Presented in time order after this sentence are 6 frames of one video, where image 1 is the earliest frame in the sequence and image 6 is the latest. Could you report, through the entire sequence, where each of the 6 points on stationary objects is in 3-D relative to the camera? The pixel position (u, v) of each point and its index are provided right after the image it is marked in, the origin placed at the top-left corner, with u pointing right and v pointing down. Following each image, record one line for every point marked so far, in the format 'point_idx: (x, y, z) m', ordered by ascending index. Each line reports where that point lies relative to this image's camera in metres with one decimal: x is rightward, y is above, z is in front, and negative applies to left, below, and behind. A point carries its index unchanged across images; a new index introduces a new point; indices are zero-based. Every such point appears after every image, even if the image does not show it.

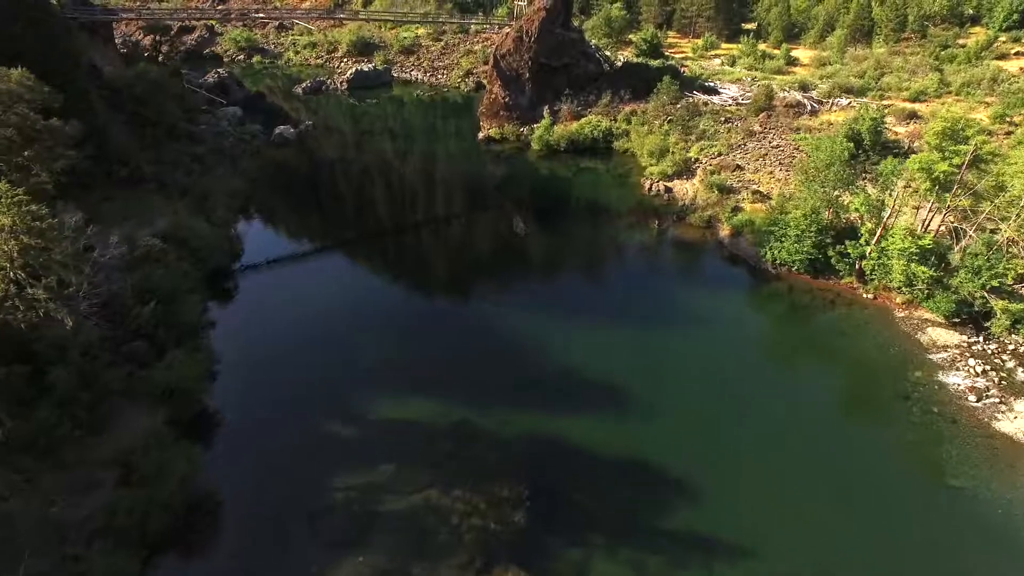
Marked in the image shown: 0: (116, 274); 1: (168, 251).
0: (-9.4, +0.3, +15.1) m
1: (-9.8, +1.0, +18.1) m
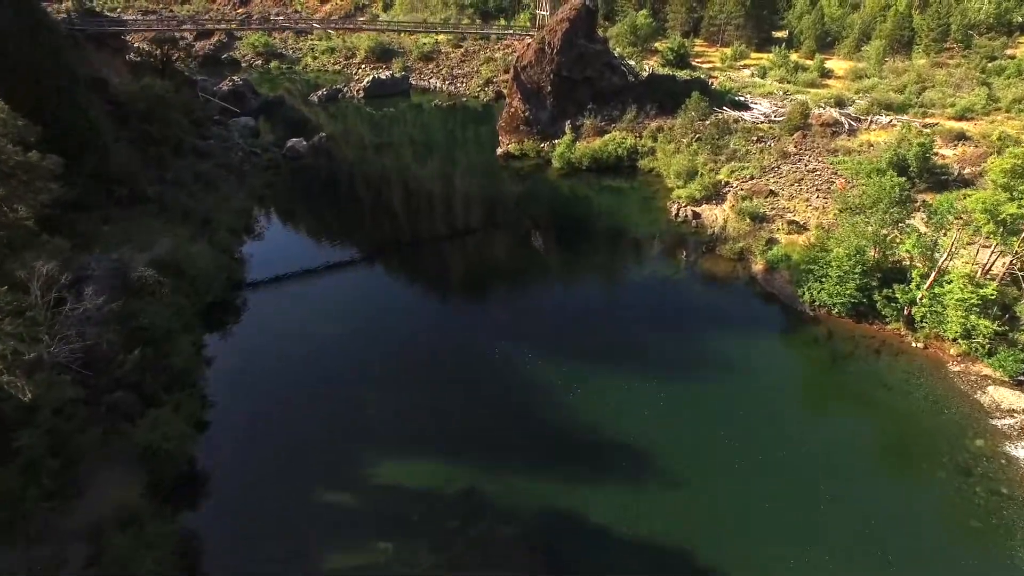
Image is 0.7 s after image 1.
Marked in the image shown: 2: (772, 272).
0: (-9.1, -0.6, +14.1) m
1: (-9.3, +0.1, +17.0) m
2: (+7.9, +0.5, +19.5) m
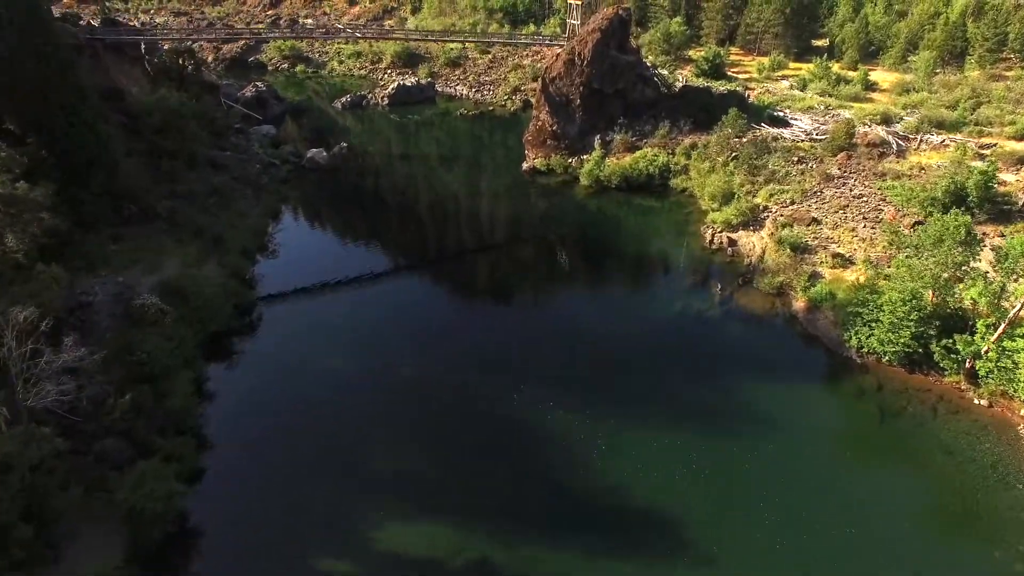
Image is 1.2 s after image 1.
0: (-8.7, -1.4, +13.2) m
1: (-8.8, -0.6, +16.2) m
2: (+8.5, -0.6, +18.0) m
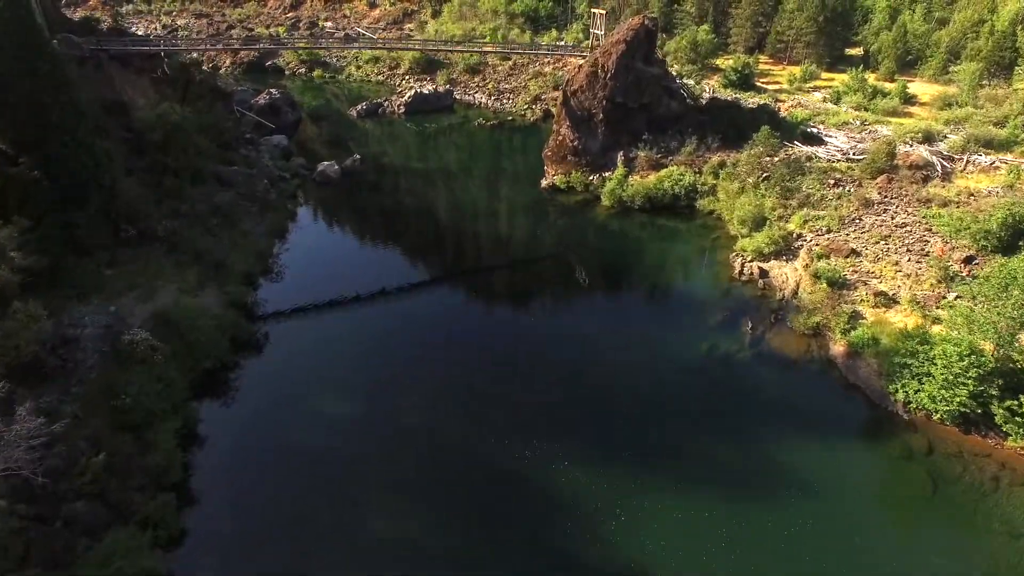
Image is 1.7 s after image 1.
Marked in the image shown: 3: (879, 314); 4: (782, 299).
0: (-8.5, -2.2, +12.2) m
1: (-8.5, -1.4, +15.2) m
2: (+8.9, -1.8, +16.5) m
3: (+10.0, -0.7, +17.4) m
4: (+8.3, -0.3, +19.5) m
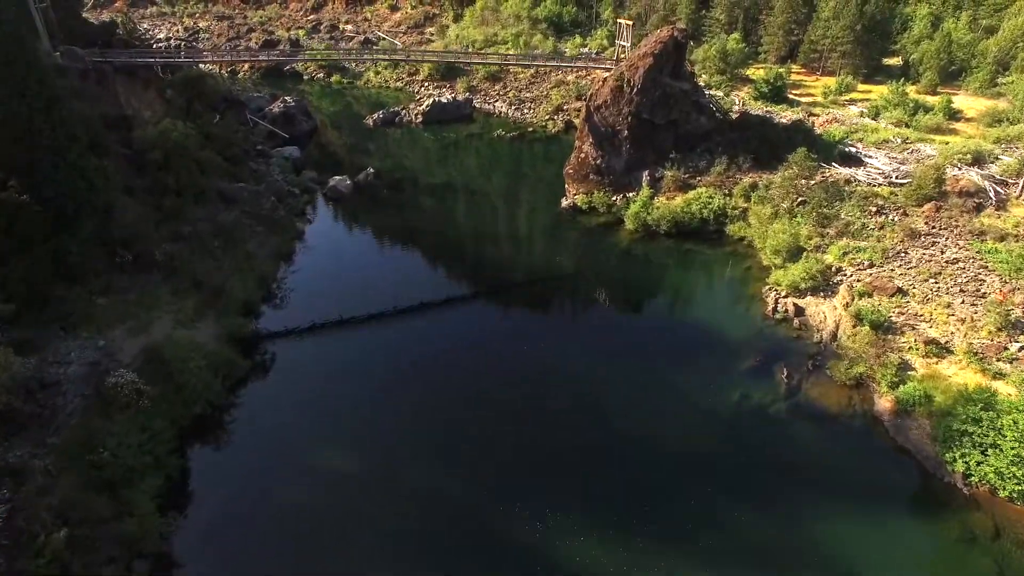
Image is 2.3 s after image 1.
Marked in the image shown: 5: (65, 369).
0: (-8.3, -3.1, +11.2) m
1: (-8.2, -2.3, +14.1) m
2: (+9.2, -2.9, +14.9) m
3: (+10.4, -1.9, +15.8) m
4: (+8.7, -1.5, +17.9) m
5: (-10.3, -1.9, +14.6) m
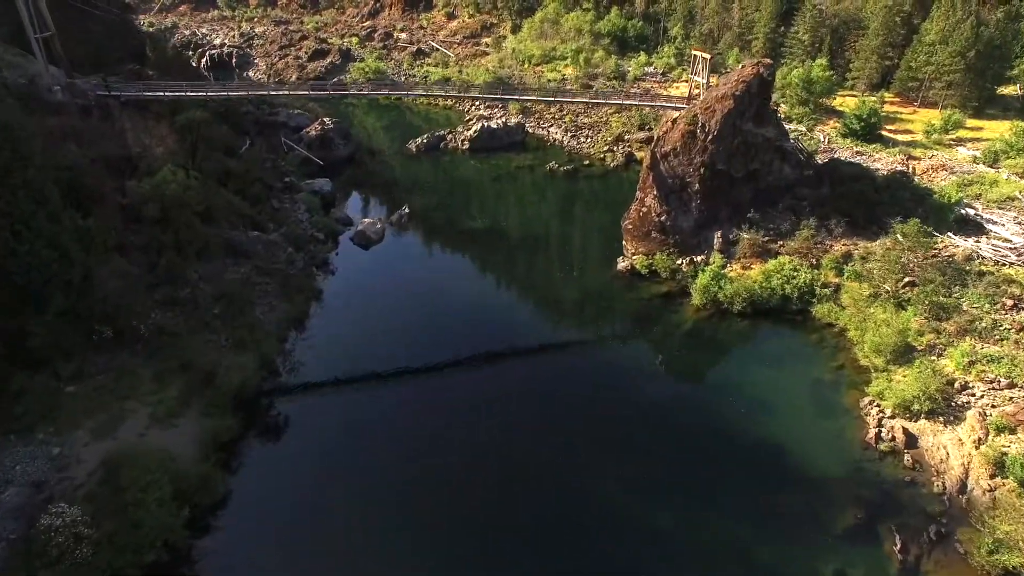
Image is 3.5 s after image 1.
0: (-8.0, -5.2, +8.5) m
1: (-7.7, -4.4, +11.4) m
2: (+9.7, -5.9, +10.8) m
3: (+11.0, -4.9, +11.6) m
4: (+9.4, -4.4, +13.8) m
5: (-9.7, -3.9, +12.0) m
